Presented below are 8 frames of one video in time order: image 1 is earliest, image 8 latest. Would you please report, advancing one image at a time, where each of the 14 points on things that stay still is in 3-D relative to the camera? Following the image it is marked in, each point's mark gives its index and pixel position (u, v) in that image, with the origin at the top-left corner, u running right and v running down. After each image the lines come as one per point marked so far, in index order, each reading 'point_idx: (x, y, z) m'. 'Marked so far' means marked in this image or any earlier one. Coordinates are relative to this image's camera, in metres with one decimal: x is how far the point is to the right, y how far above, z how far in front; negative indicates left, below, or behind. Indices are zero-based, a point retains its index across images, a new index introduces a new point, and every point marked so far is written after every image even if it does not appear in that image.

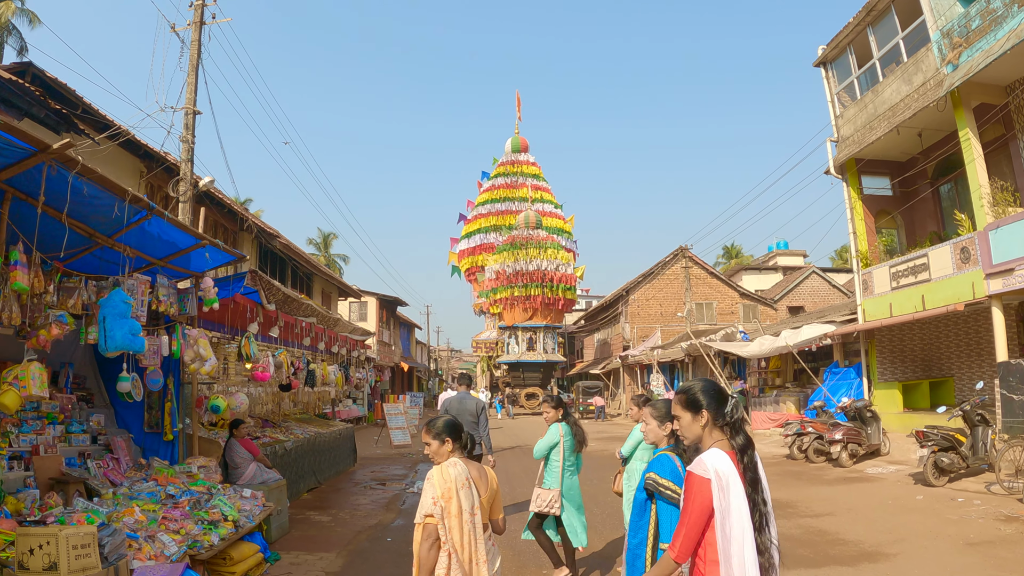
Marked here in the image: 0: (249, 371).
0: (-3.1, -1.0, +7.6) m
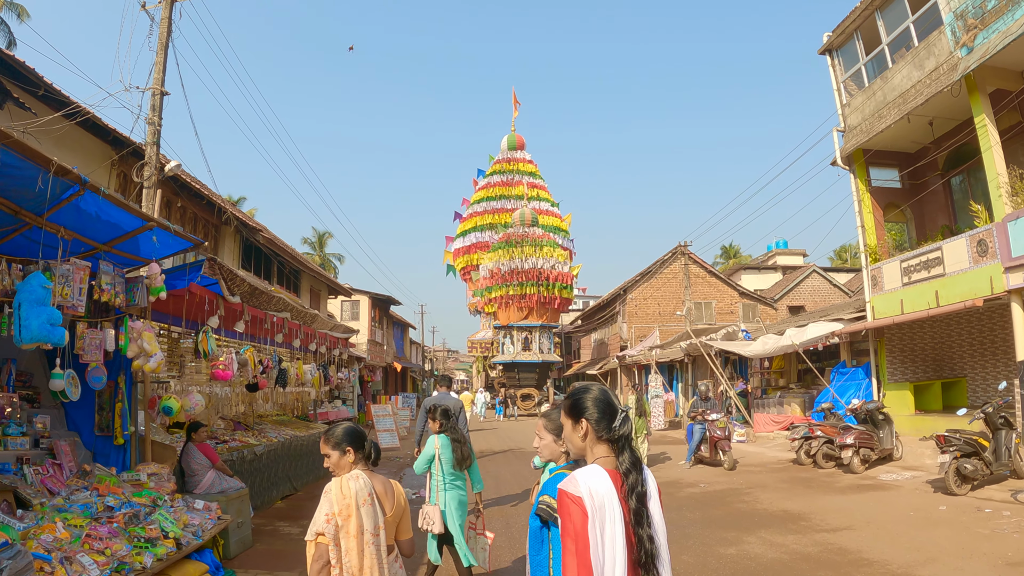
0: (-3.2, -0.9, +6.9) m
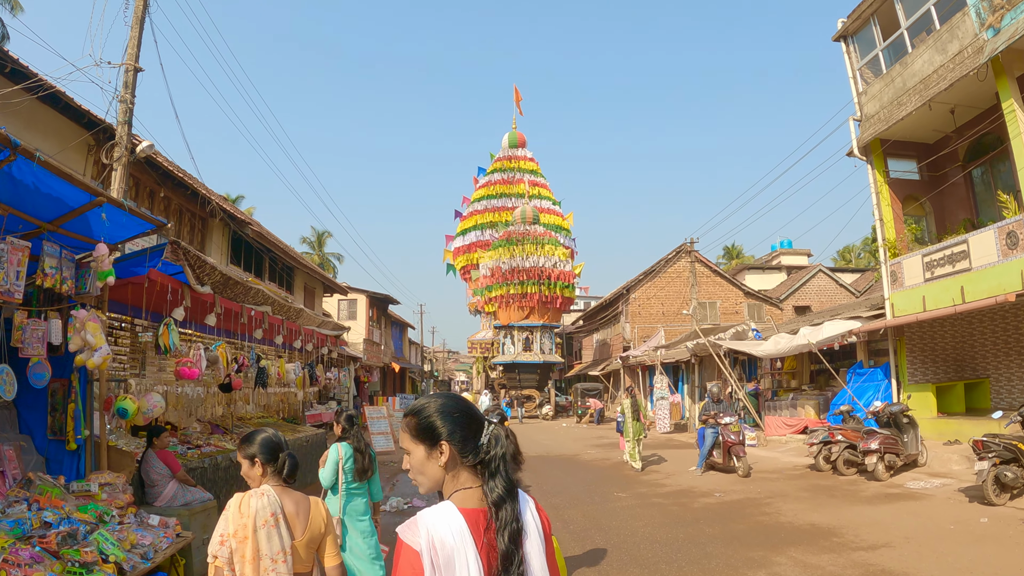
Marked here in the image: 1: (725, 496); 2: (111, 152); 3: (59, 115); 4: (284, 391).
0: (-3.2, -0.8, +6.2) m
1: (+3.1, -3.0, +9.2) m
2: (-5.5, +1.9, +8.8) m
3: (-6.4, +2.5, +9.2) m
4: (-3.5, -1.6, +9.8) m
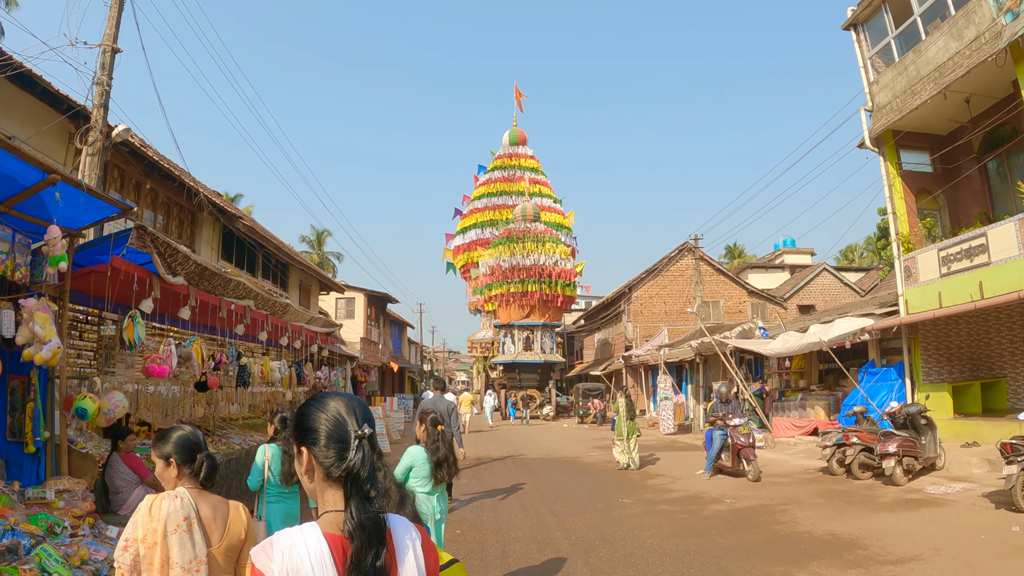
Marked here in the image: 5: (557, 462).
0: (-3.3, -0.7, +5.7) m
1: (+3.0, -2.9, +8.7) m
2: (-5.5, +2.0, +8.3) m
3: (-6.5, +2.5, +8.8) m
4: (-3.5, -1.5, +9.3) m
5: (+0.9, -3.3, +12.3) m
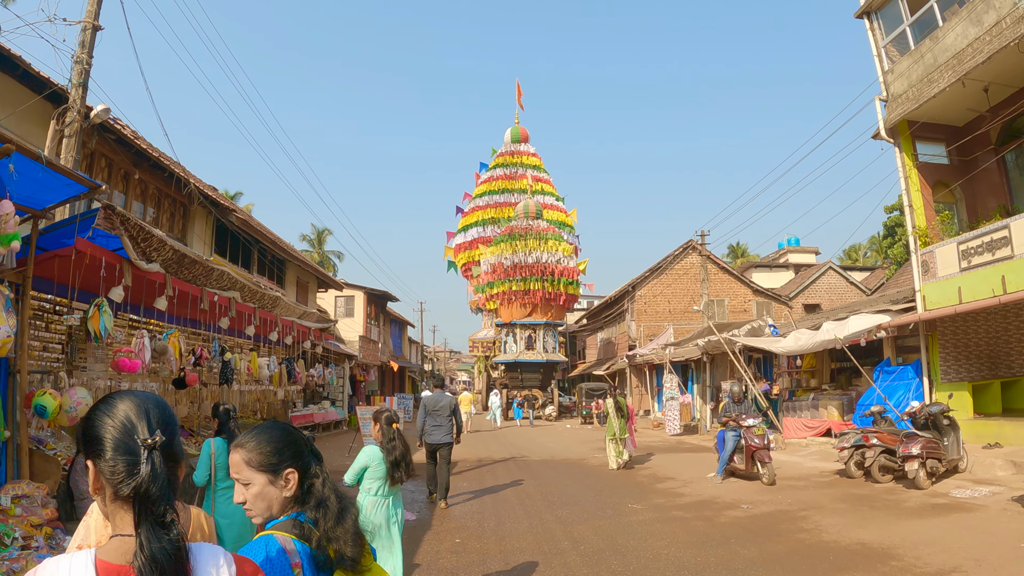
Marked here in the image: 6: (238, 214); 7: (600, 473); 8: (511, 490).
0: (-3.2, -0.6, +5.2) m
1: (+3.1, -2.8, +8.2) m
2: (-5.5, +2.1, +7.9) m
3: (-6.4, +2.7, +8.3) m
4: (-3.5, -1.4, +8.9) m
5: (+0.9, -3.2, +11.8) m
6: (-6.1, +1.6, +14.3) m
7: (+1.5, -3.1, +10.9) m
8: (0.0, -2.8, +9.0) m
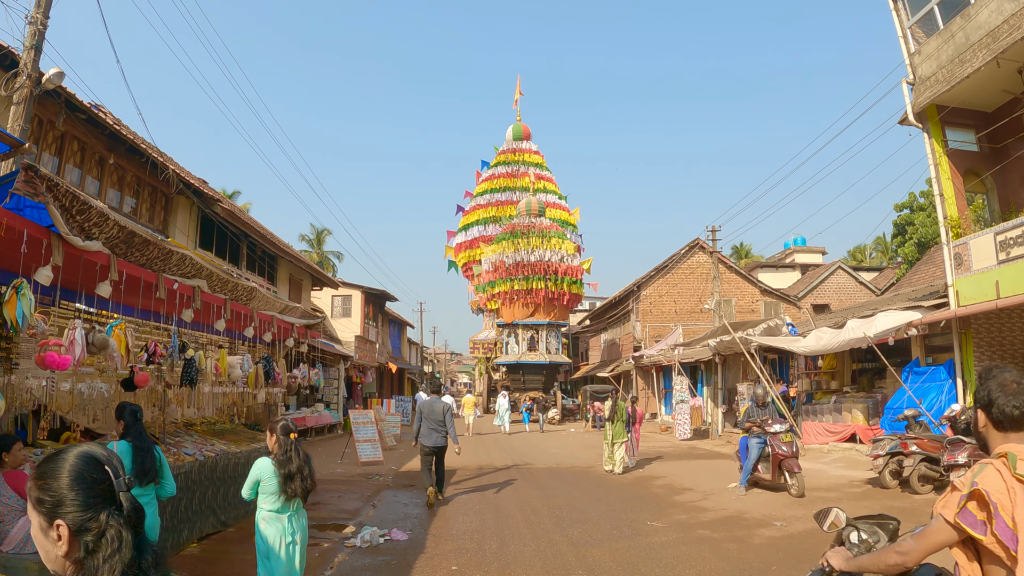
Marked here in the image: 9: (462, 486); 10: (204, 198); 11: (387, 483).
0: (-3.2, -0.4, +4.3) m
1: (+3.1, -2.7, +7.3) m
2: (-5.4, +2.2, +7.0) m
3: (-6.4, +2.8, +7.4) m
4: (-3.4, -1.3, +8.0) m
5: (+1.0, -3.1, +10.9) m
6: (-6.0, +1.7, +13.4) m
7: (+1.5, -3.0, +10.0) m
8: (0.0, -2.7, +8.1) m
9: (-0.7, -2.9, +9.5) m
10: (-6.4, +1.8, +13.3) m
11: (-1.9, -3.0, +9.9) m
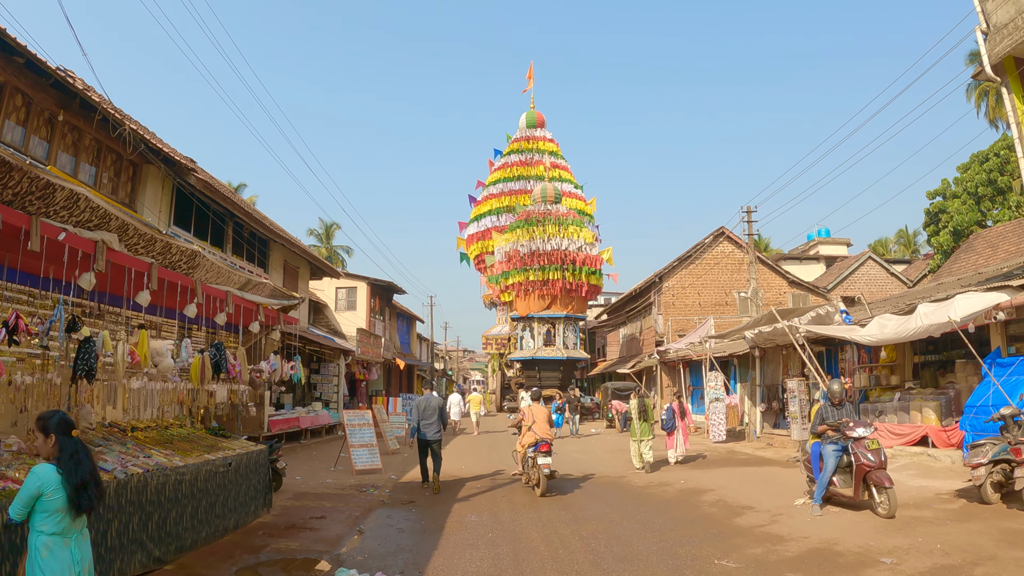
0: (-3.0, -0.1, +2.7) m
1: (+3.3, -2.4, +5.6) m
2: (-5.2, +2.5, +5.4) m
3: (-6.2, +3.0, +5.8) m
4: (-3.2, -1.0, +6.3) m
5: (+1.2, -2.8, +9.2) m
6: (-5.7, +2.0, +11.8) m
7: (+1.8, -2.7, +8.2) m
8: (+0.3, -2.4, +6.4) m
9: (-0.5, -2.6, +7.8) m
10: (-6.1, +2.1, +11.7) m
11: (-1.6, -2.7, +8.2) m
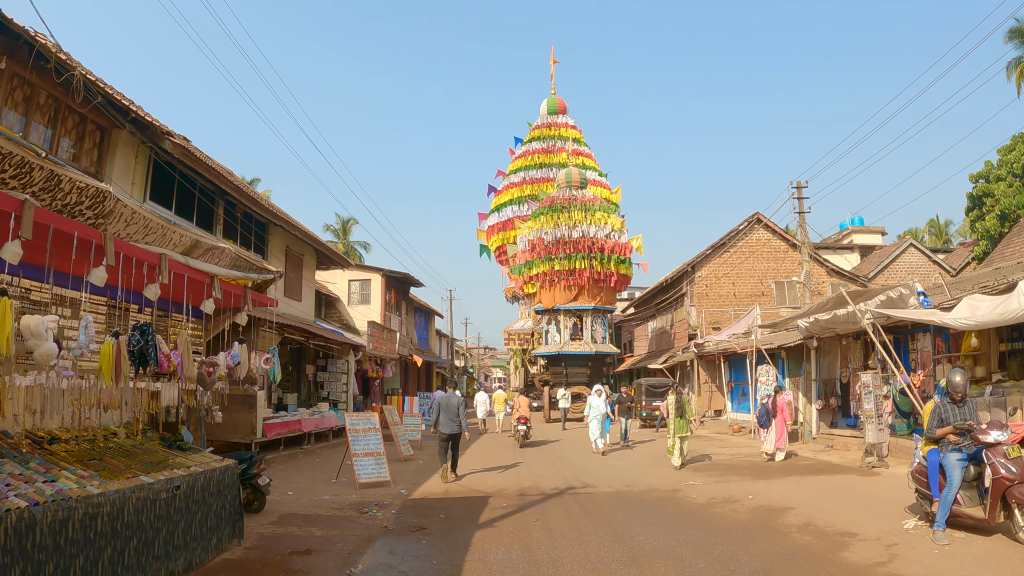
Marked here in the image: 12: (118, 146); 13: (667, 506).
0: (-2.9, +0.1, +1.1) m
1: (+3.6, -2.0, +3.8) m
2: (-5.0, +2.7, +3.9) m
3: (-6.0, +3.3, +4.4) m
4: (-2.9, -0.7, +4.8) m
5: (+1.6, -2.5, +7.6) m
6: (-5.3, +2.2, +10.4) m
7: (+2.2, -2.4, +6.6) m
8: (+0.6, -2.1, +4.8) m
9: (-0.1, -2.3, +6.2) m
10: (-5.6, +2.4, +10.2) m
11: (-1.3, -2.4, +6.7) m
12: (-5.8, +2.1, +9.5) m
13: (+1.7, -2.4, +7.2) m
